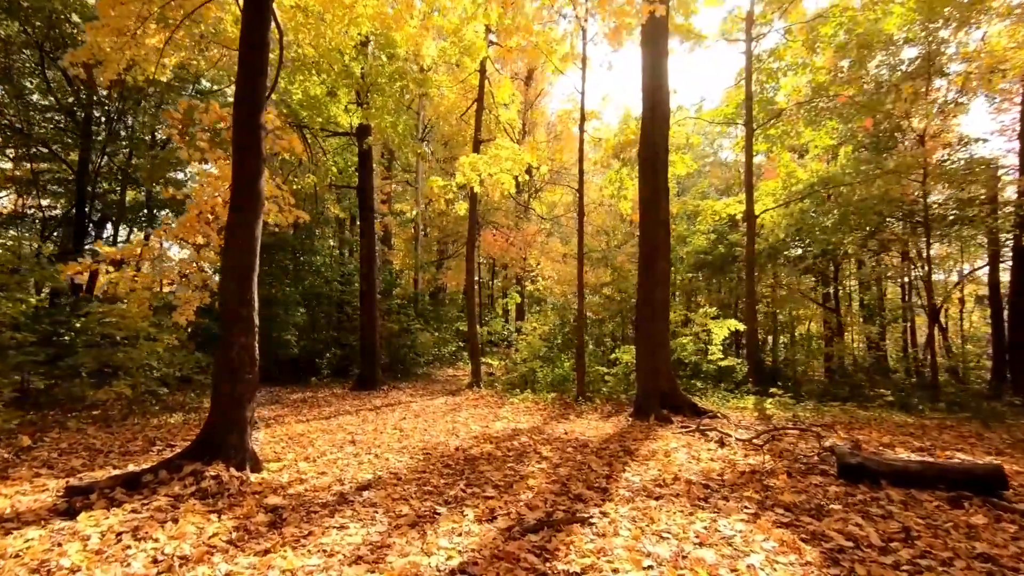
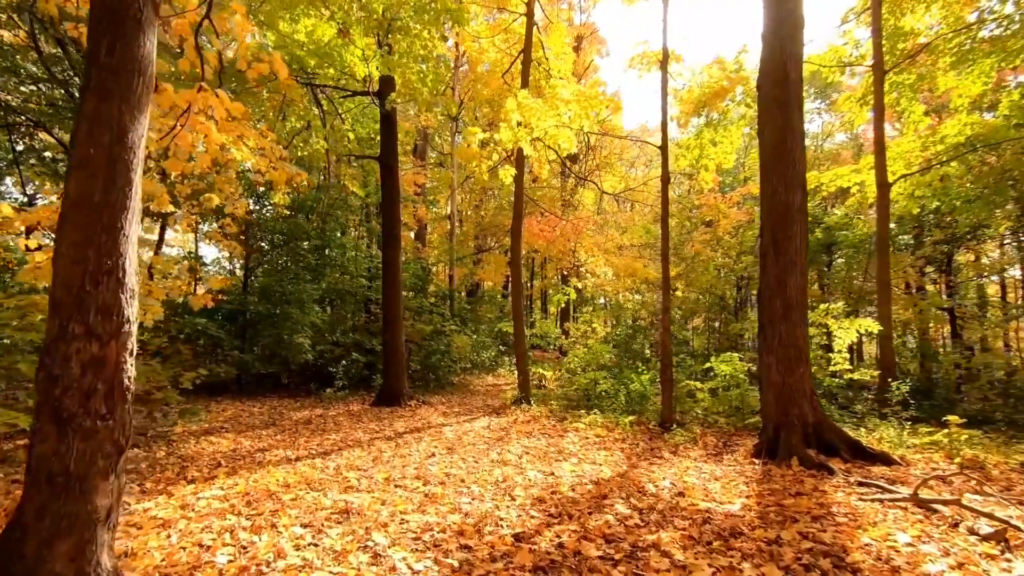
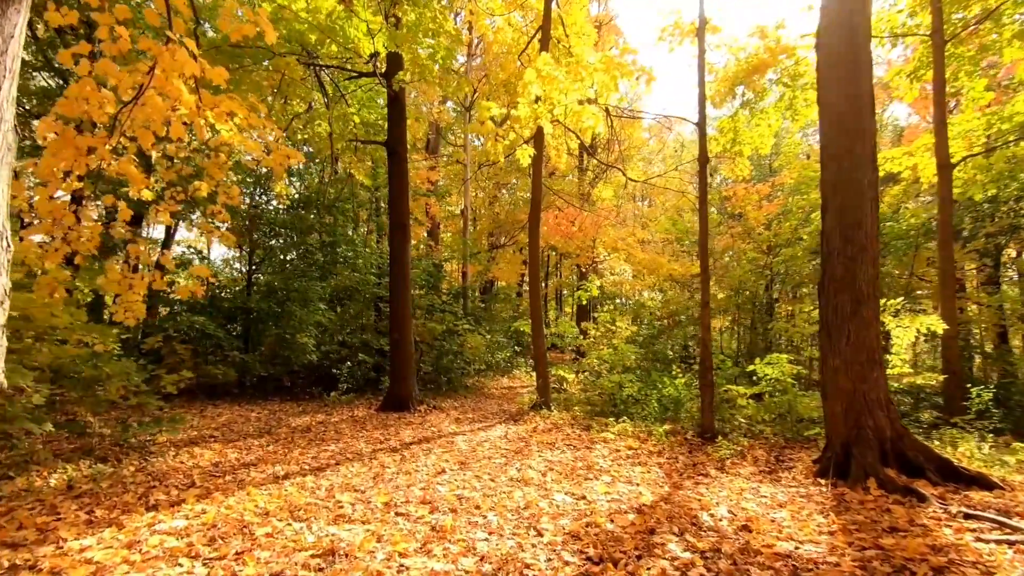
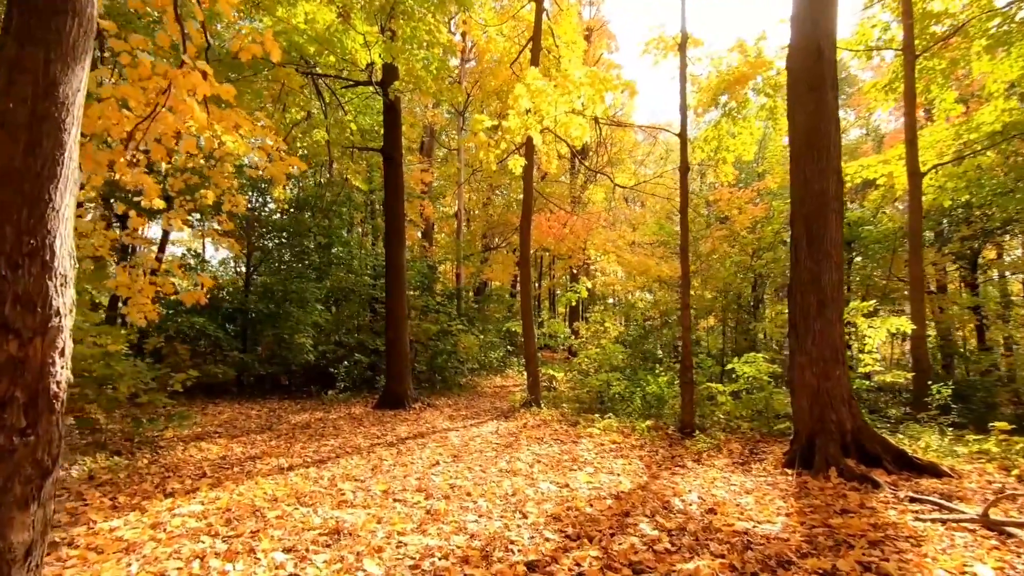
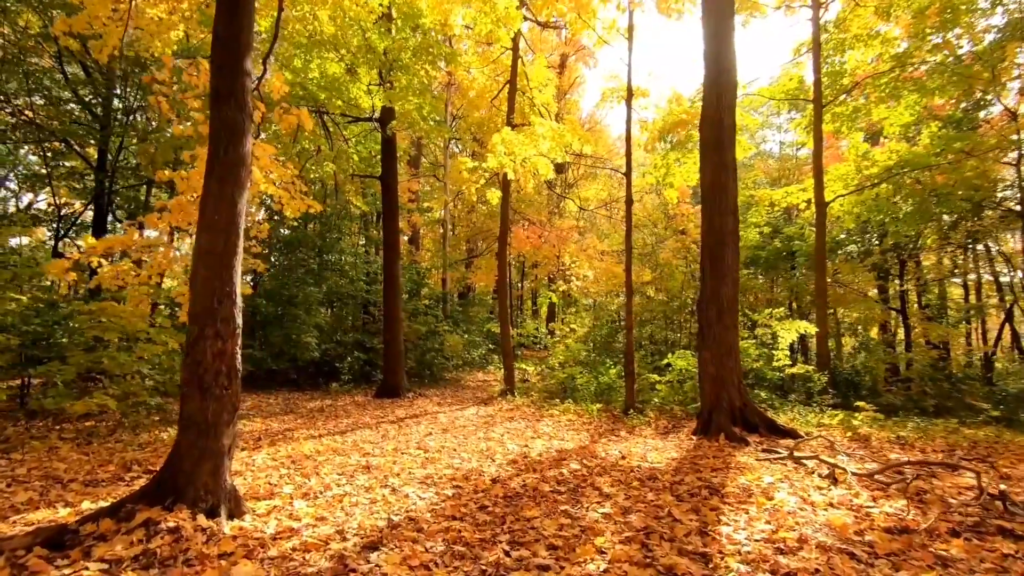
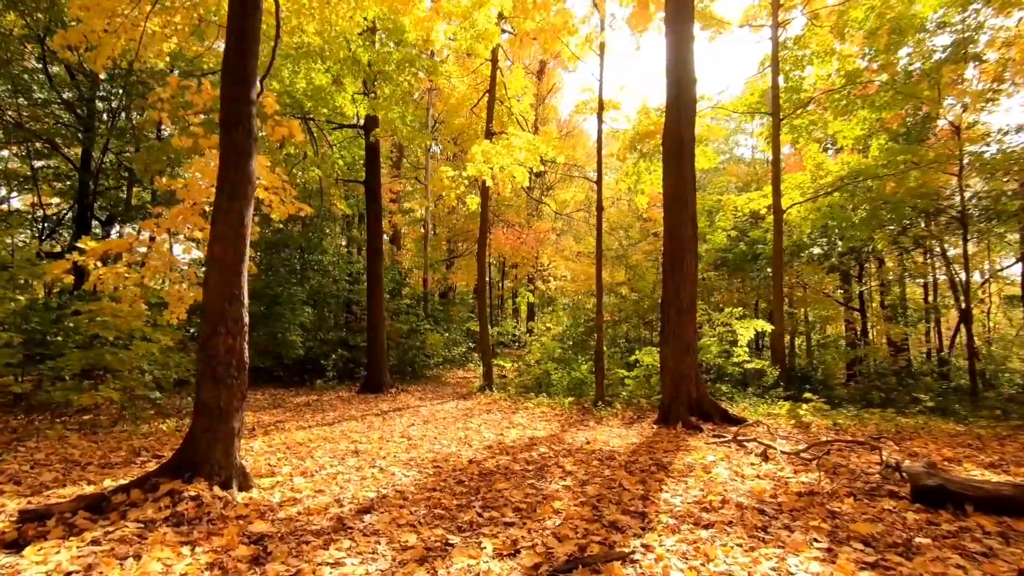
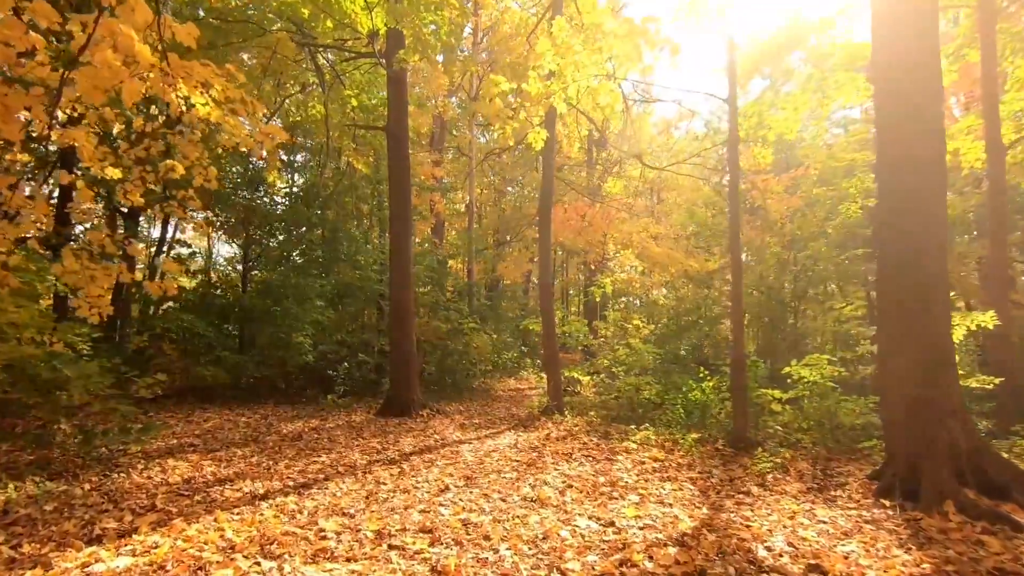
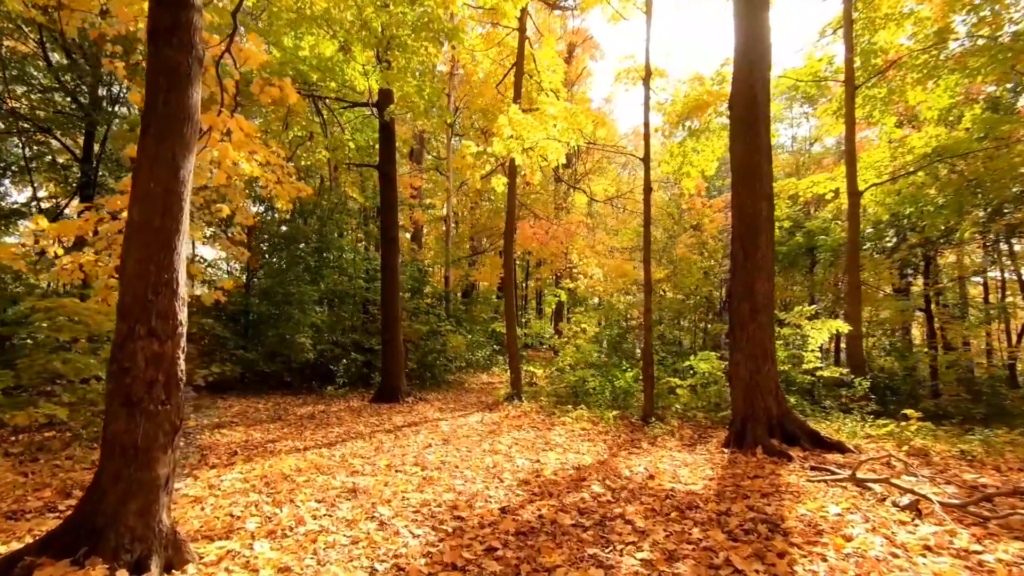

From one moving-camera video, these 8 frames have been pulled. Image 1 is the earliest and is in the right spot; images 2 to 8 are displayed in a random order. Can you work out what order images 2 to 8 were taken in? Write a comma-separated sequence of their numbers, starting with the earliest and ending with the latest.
6, 5, 8, 2, 4, 3, 7
